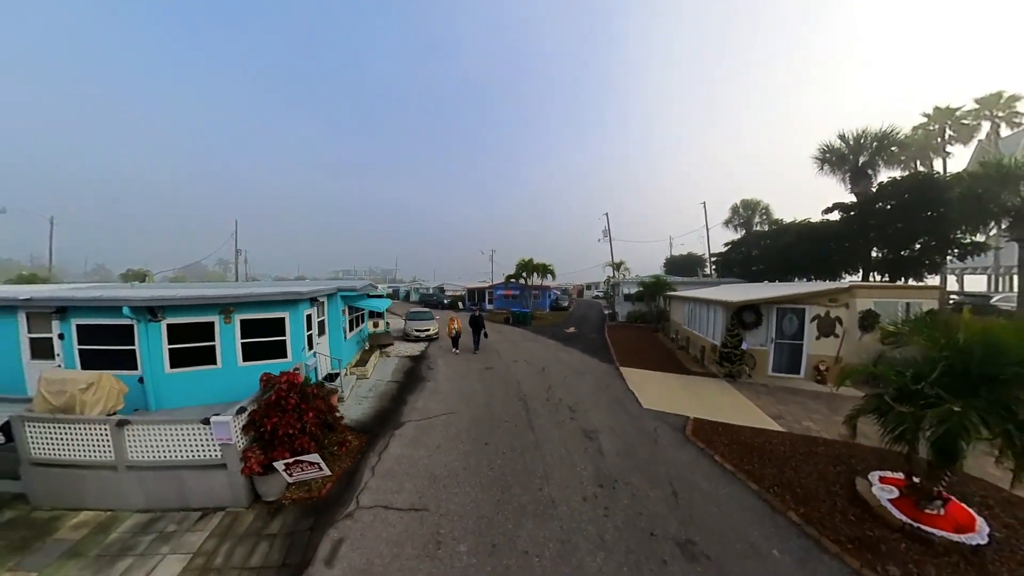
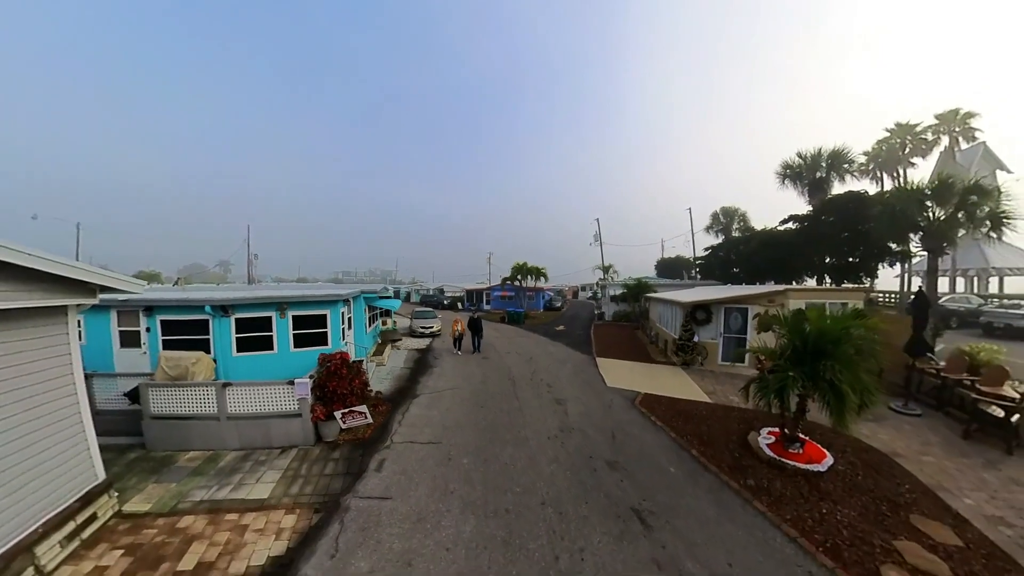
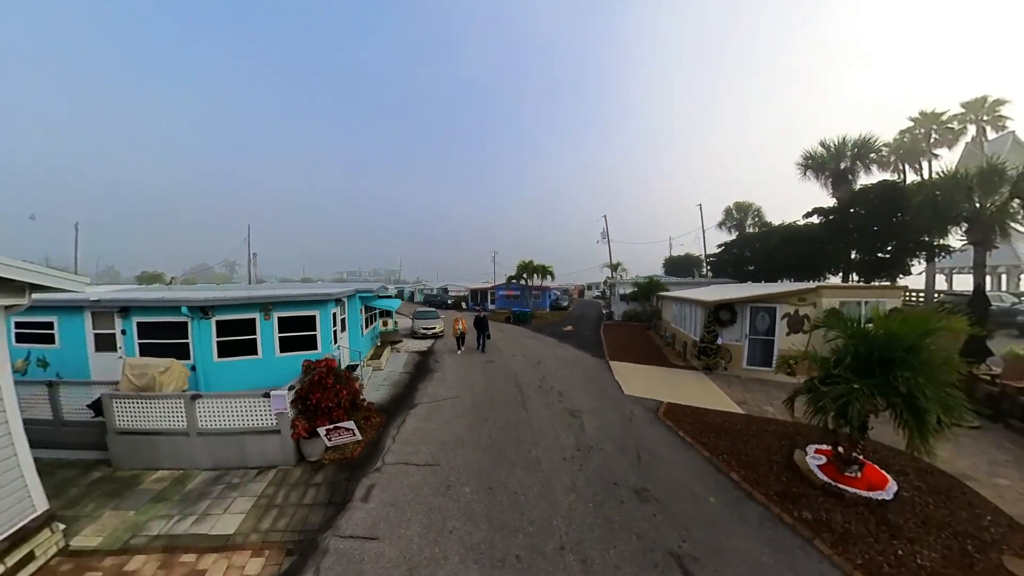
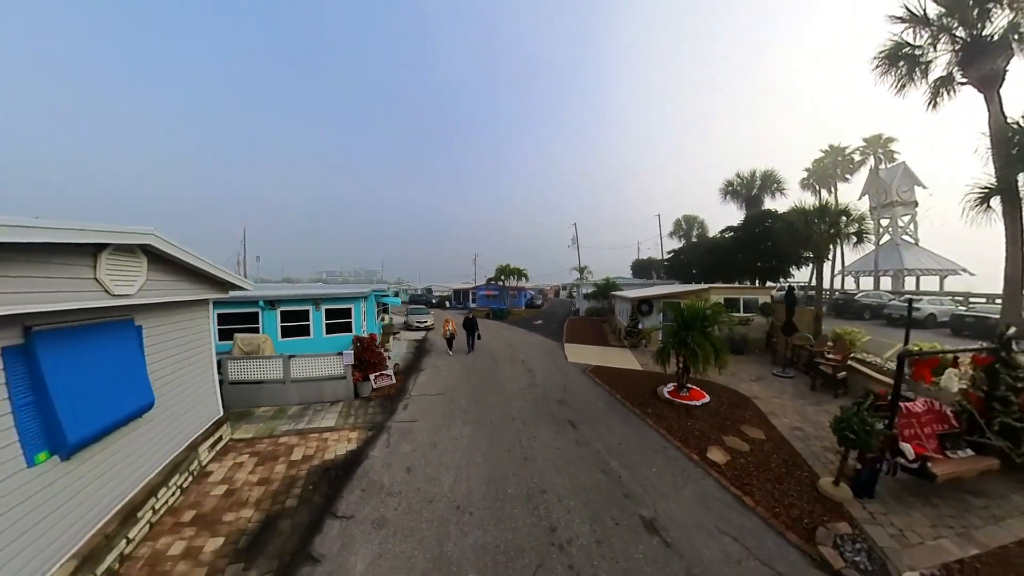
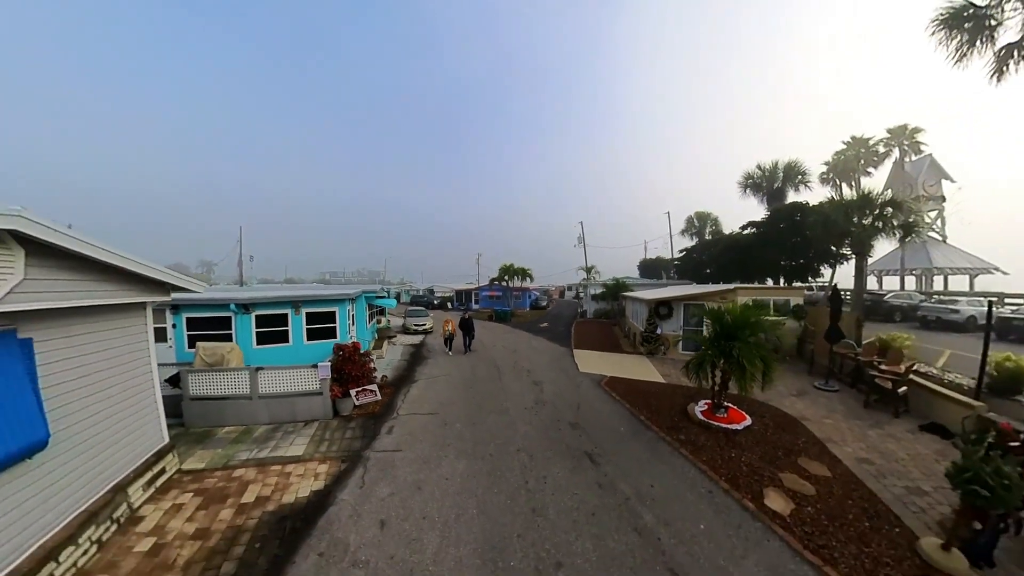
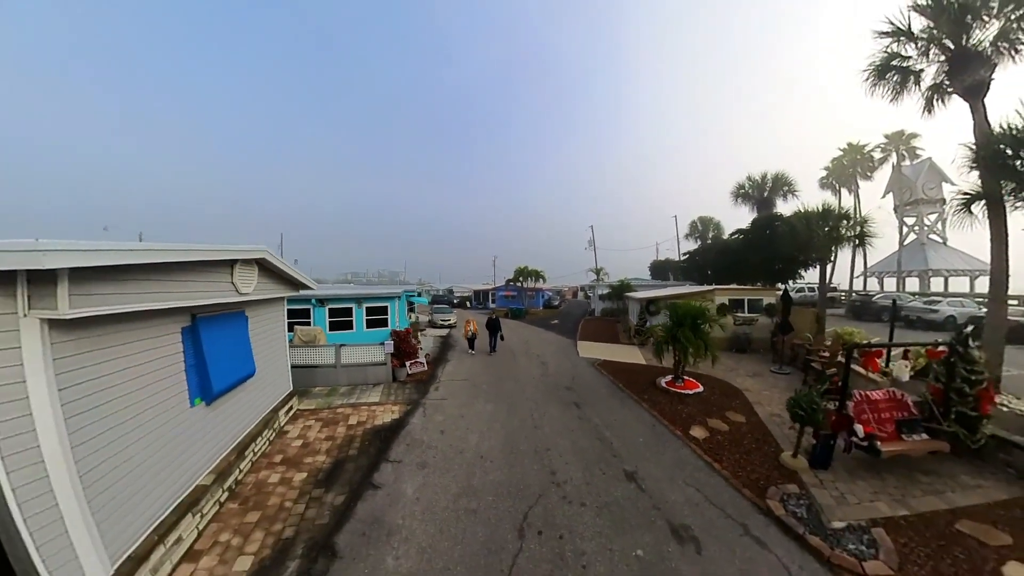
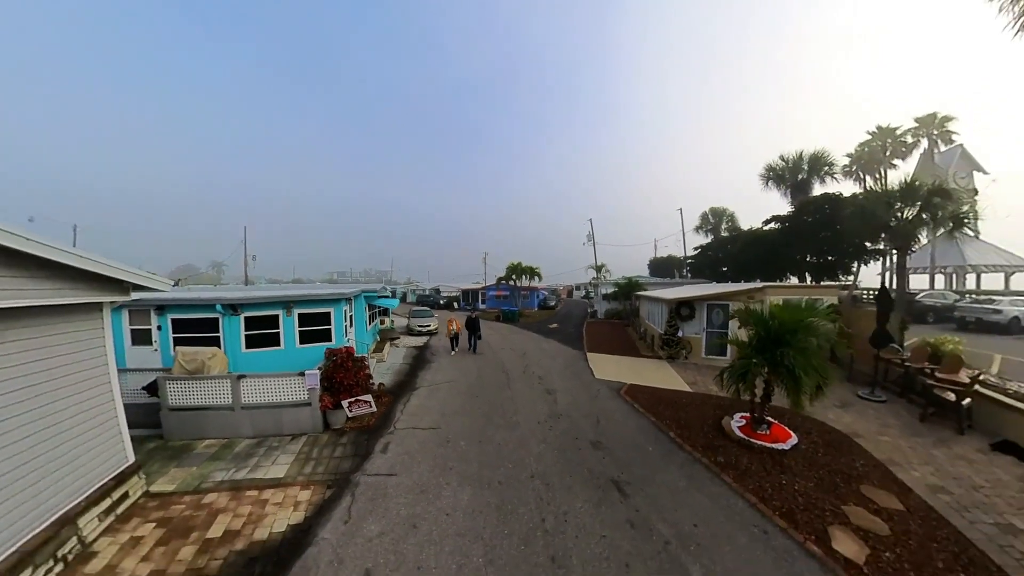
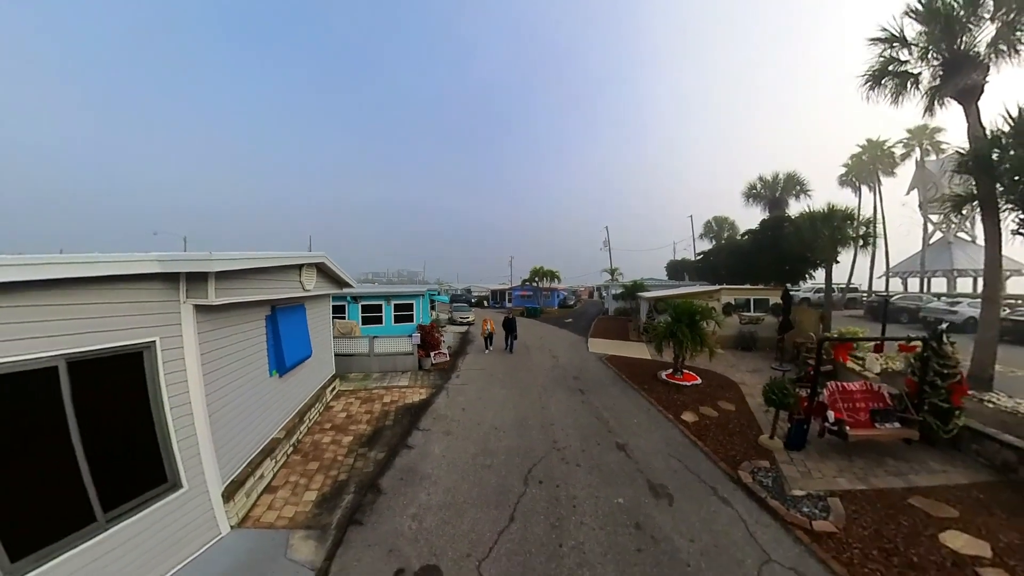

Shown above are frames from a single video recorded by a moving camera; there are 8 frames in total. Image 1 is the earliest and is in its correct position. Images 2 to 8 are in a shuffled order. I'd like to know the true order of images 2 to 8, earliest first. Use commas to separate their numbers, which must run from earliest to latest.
3, 2, 7, 5, 4, 6, 8
